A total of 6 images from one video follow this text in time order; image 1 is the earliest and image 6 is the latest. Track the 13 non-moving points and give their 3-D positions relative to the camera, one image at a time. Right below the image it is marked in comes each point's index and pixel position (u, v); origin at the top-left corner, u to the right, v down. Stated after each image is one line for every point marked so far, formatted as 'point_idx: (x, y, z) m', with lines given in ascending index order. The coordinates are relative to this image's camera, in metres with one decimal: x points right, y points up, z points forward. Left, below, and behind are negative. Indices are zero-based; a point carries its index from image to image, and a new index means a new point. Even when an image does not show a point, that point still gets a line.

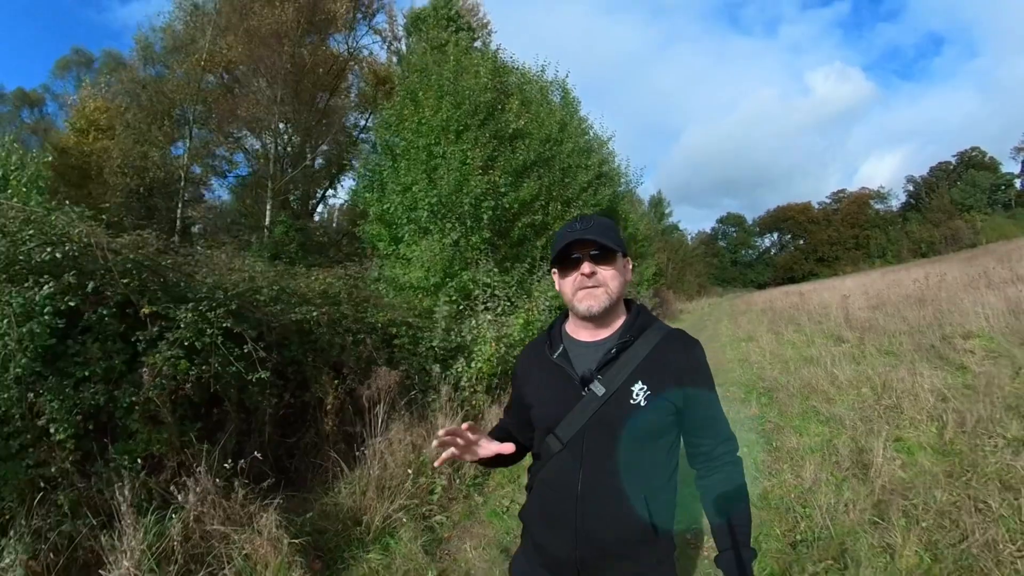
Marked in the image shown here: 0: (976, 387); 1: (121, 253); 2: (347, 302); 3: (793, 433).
0: (+14.7, -3.2, +4.6) m
1: (-8.9, +0.9, +3.2) m
2: (-5.7, -0.5, +5.2) m
3: (+8.8, -4.3, +4.6) m
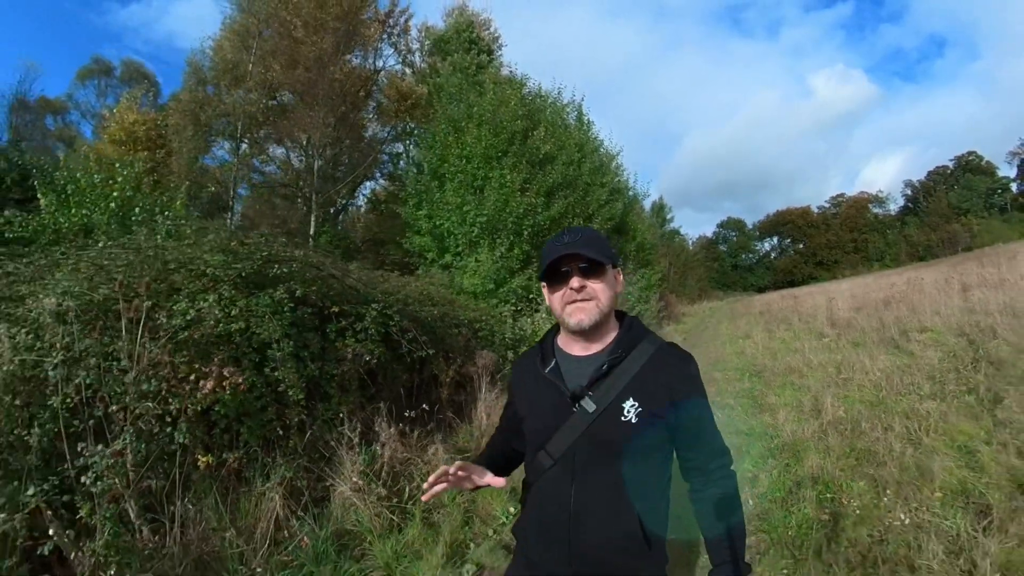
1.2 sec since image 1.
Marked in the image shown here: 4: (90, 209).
0: (+17.3, -3.4, +6.2) m
1: (-6.3, +0.7, +4.8) m
2: (-3.1, -0.7, +6.8) m
3: (+11.4, -4.6, +6.3) m
4: (-22.6, +4.6, +7.7) m
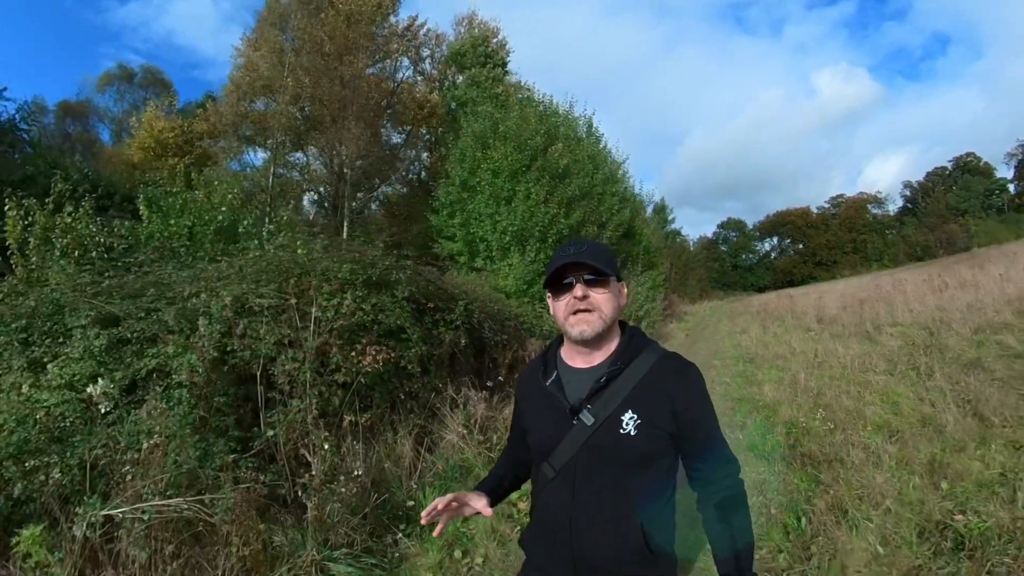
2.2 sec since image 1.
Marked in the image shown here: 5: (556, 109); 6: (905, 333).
0: (+19.5, -3.4, +7.7) m
1: (-4.1, +0.7, +6.3) m
2: (-0.8, -0.8, +8.3) m
3: (+13.6, -4.6, +7.7) m
4: (-20.4, +4.5, +9.2) m
5: (+5.7, +23.2, +18.5) m
6: (+24.2, -2.8, +8.7) m
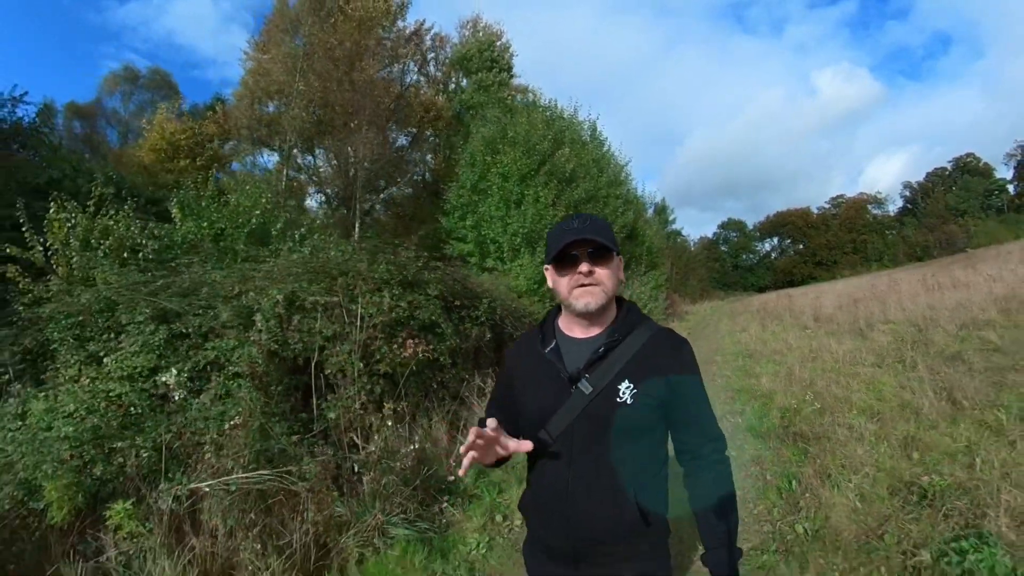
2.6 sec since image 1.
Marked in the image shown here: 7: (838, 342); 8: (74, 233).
0: (+20.4, -3.4, +8.3) m
1: (-3.2, +0.7, +6.8) m
2: (0.0, -0.7, +8.9) m
3: (+14.5, -4.6, +8.3) m
4: (-19.5, +4.6, +9.7) m
5: (+6.7, +23.3, +19.1) m
6: (+25.1, -2.8, +9.3) m
7: (+20.1, -3.3, +8.8) m
8: (-26.3, +3.4, +8.5) m
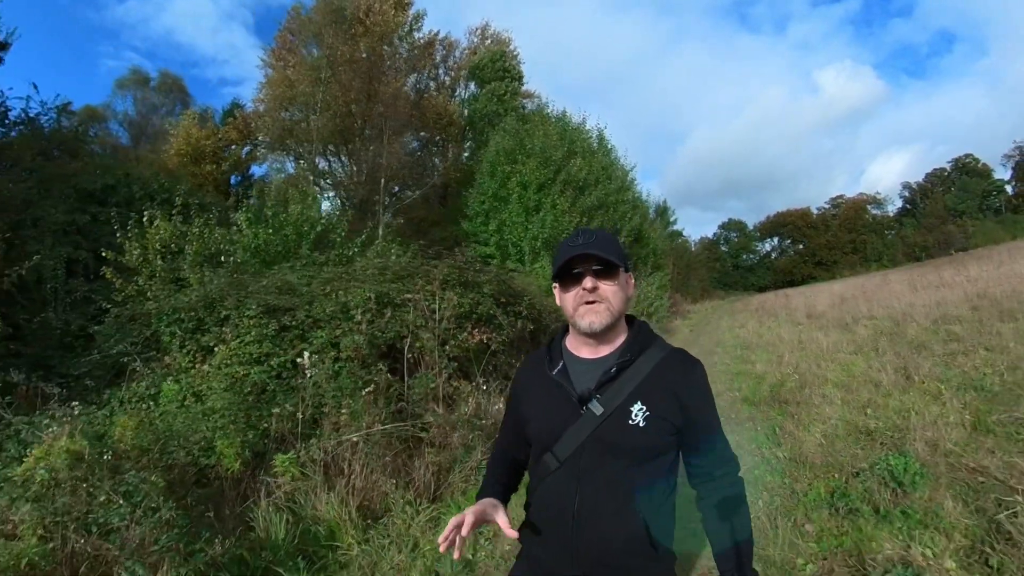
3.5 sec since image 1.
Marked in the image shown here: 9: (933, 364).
0: (+22.4, -3.4, +9.6) m
1: (-1.2, +0.7, +8.1) m
2: (+2.1, -0.7, +10.2) m
3: (+16.5, -4.6, +9.6) m
4: (-17.5, +4.6, +11.0) m
5: (+8.7, +23.3, +20.3) m
6: (+27.1, -2.8, +10.5) m
7: (+22.1, -3.3, +10.1) m
8: (-24.3, +3.4, +9.8) m
9: (+20.1, -3.6, +6.8) m
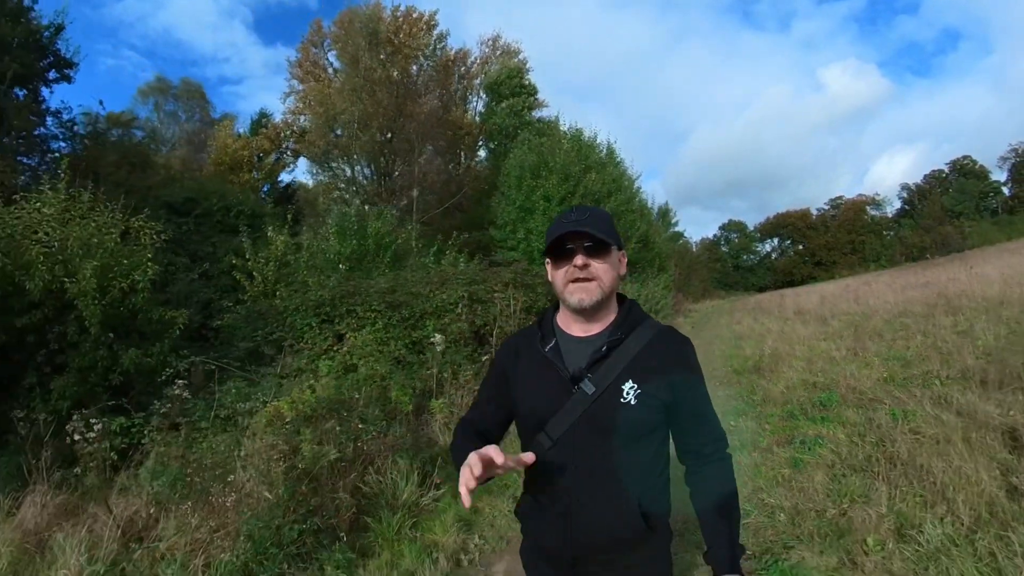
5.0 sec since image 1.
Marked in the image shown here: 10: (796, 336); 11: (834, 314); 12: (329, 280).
0: (+25.9, -3.4, +11.9) m
1: (+2.3, +0.7, +10.5) m
2: (+5.5, -0.7, +12.5) m
3: (+20.0, -4.6, +12.0) m
4: (-14.0, +4.6, +13.4) m
5: (+12.2, +23.3, +22.6) m
6: (+30.5, -2.8, +12.9) m
7: (+25.6, -3.4, +12.4) m
8: (-20.8, +3.4, +12.2) m
9: (+23.6, -3.7, +9.2) m
10: (+22.5, -3.8, +11.4) m
11: (+32.9, -2.6, +14.8) m
12: (-14.1, +0.7, +10.7) m
